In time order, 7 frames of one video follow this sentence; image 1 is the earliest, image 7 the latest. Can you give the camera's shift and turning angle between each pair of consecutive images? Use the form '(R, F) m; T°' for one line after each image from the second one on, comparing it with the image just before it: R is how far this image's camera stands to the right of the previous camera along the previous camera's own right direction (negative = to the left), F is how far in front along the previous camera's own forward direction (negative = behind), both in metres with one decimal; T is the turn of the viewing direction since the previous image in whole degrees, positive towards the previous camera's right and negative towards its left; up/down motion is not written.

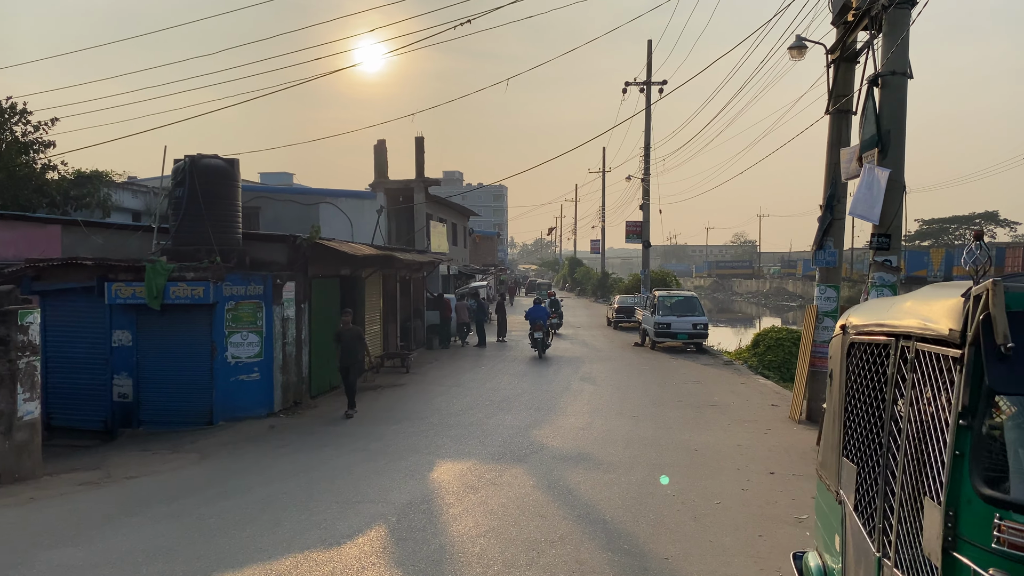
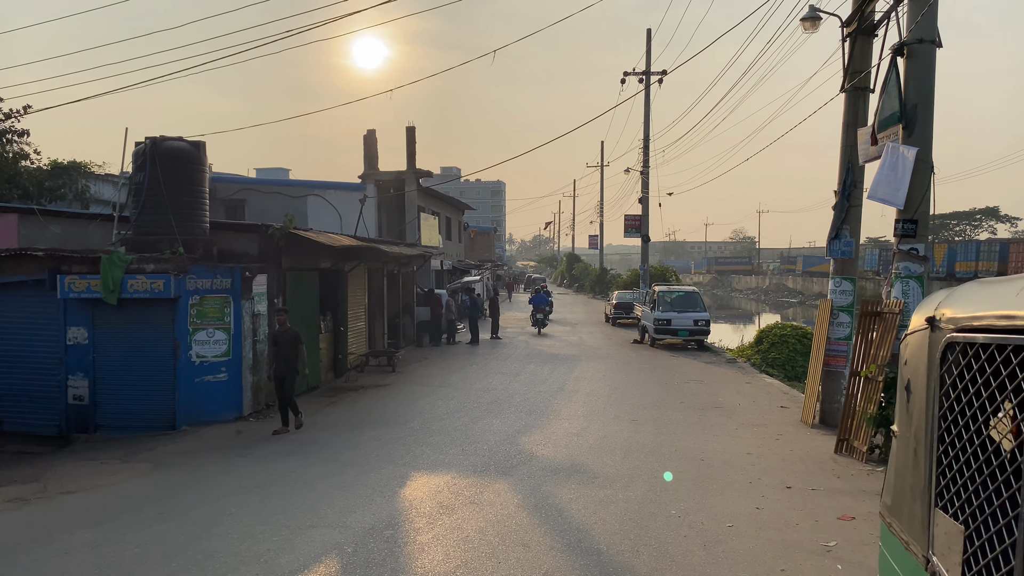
(+0.1, +0.8) m; 0°
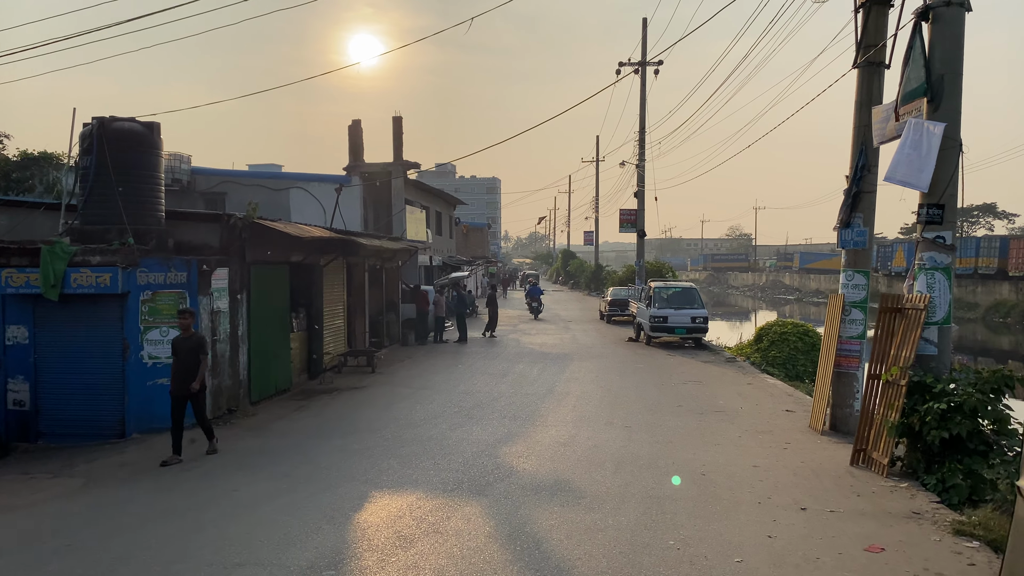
(+0.2, +0.8) m; 0°
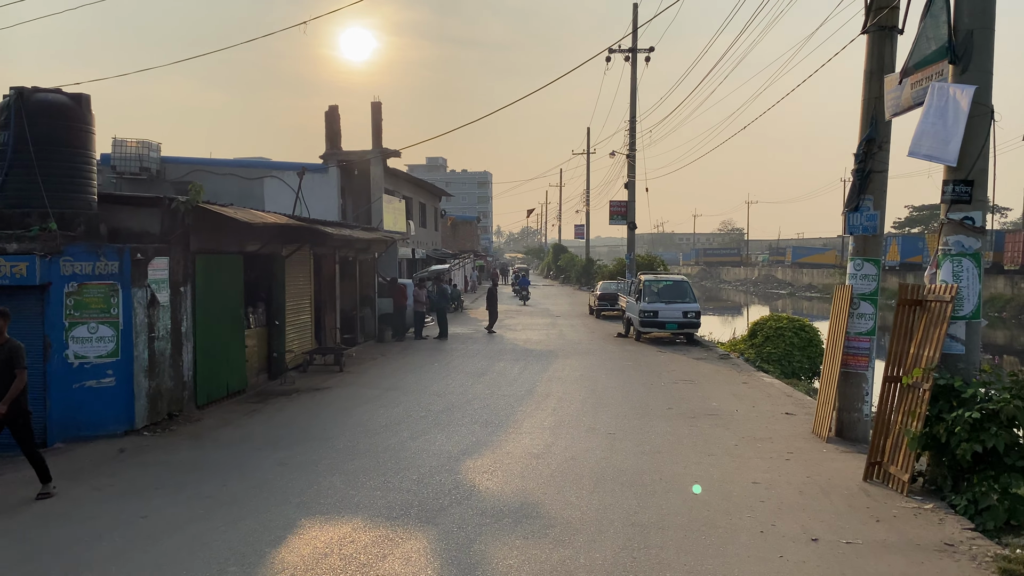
(+0.2, +0.9) m; +1°
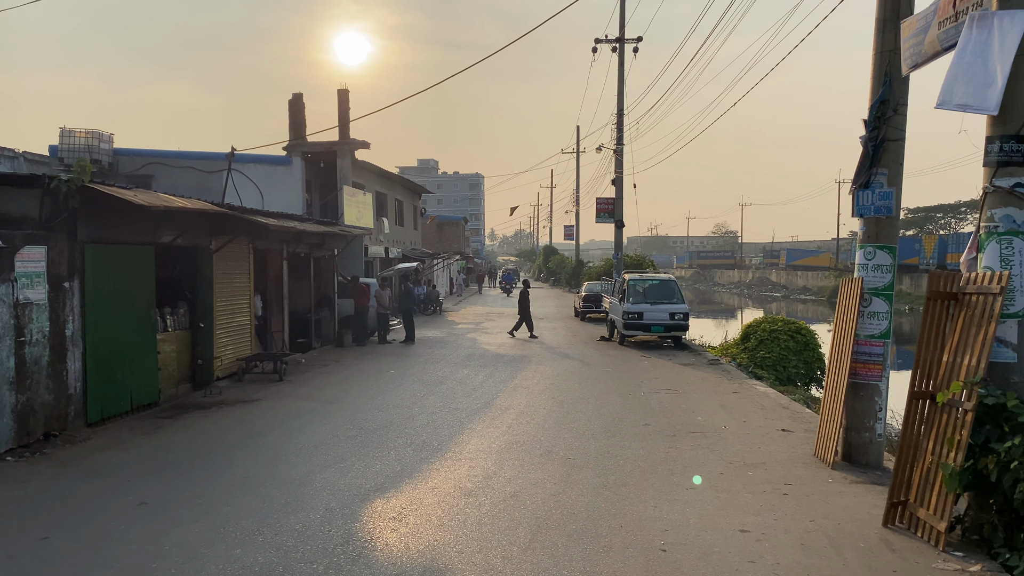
(+0.5, +1.4) m; 0°
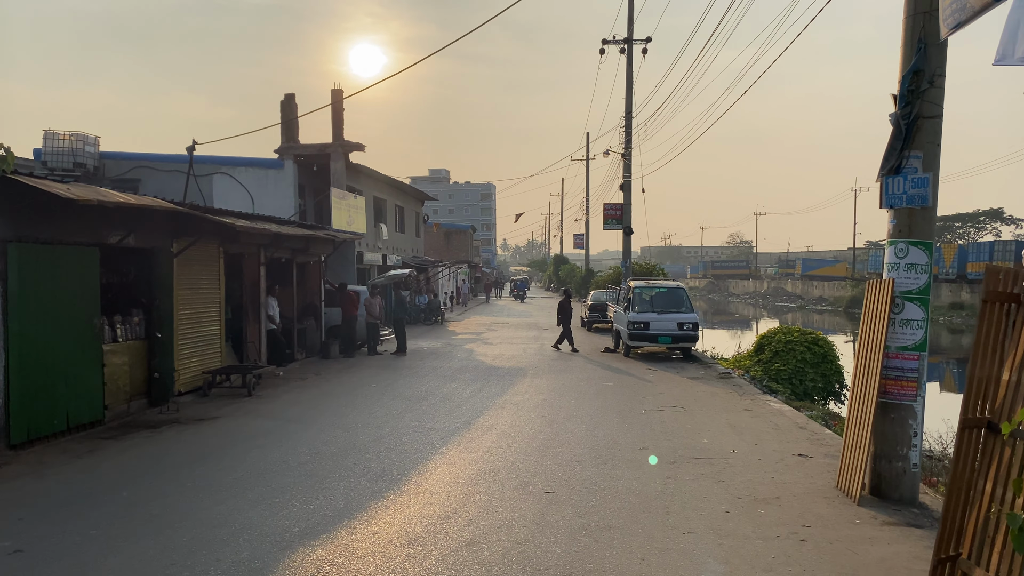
(+0.3, +0.9) m; -1°
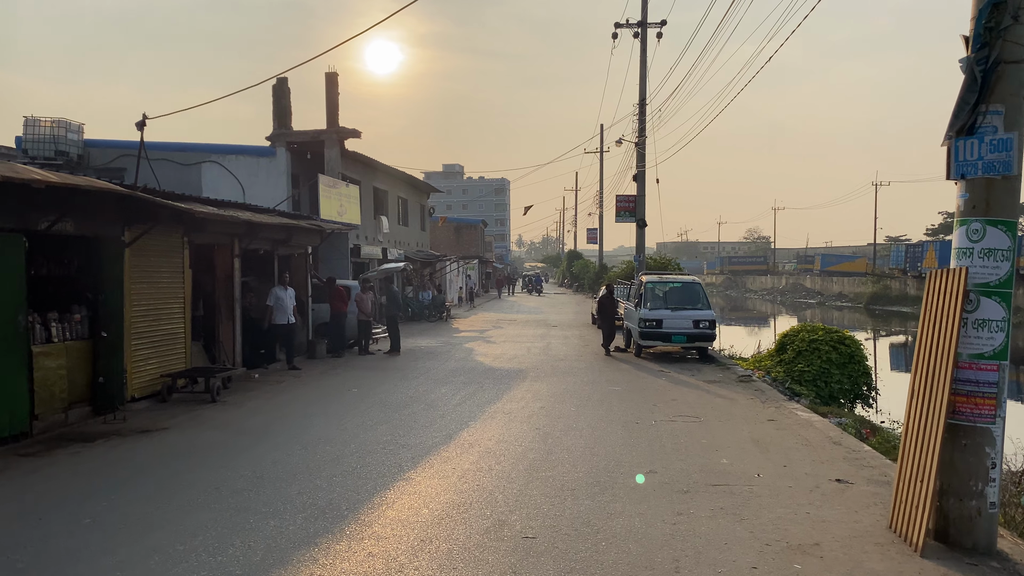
(+0.3, +1.1) m; -1°
